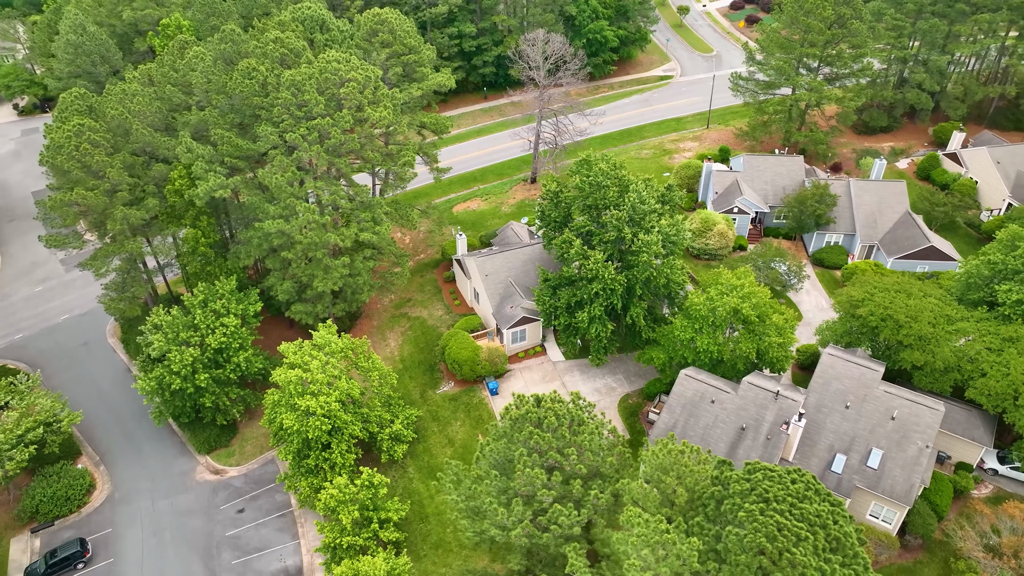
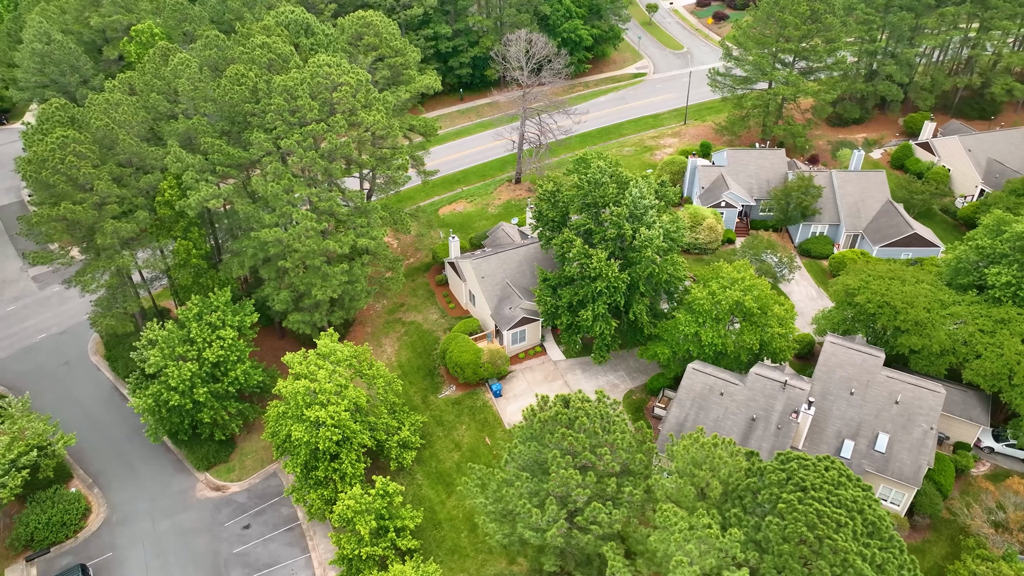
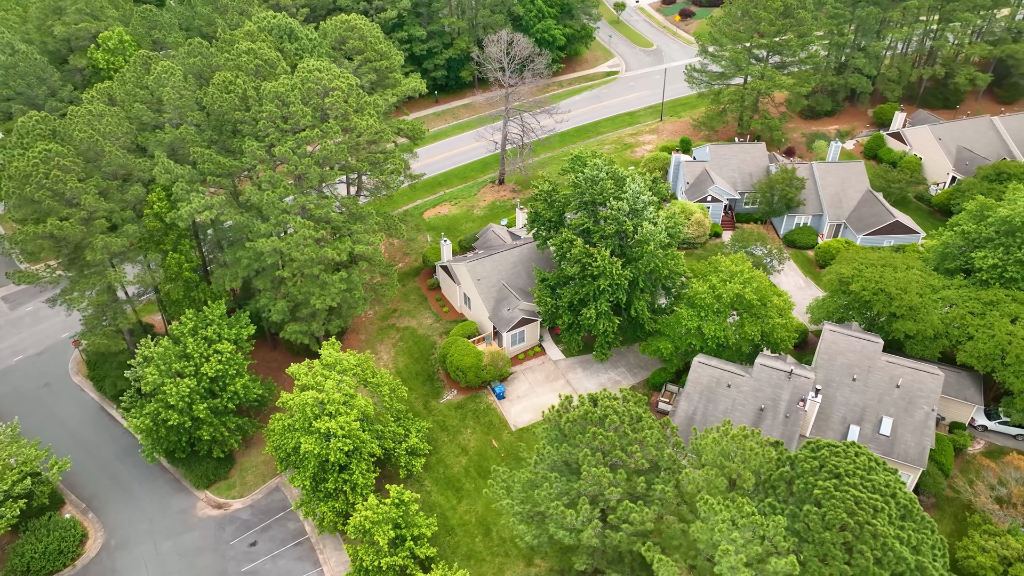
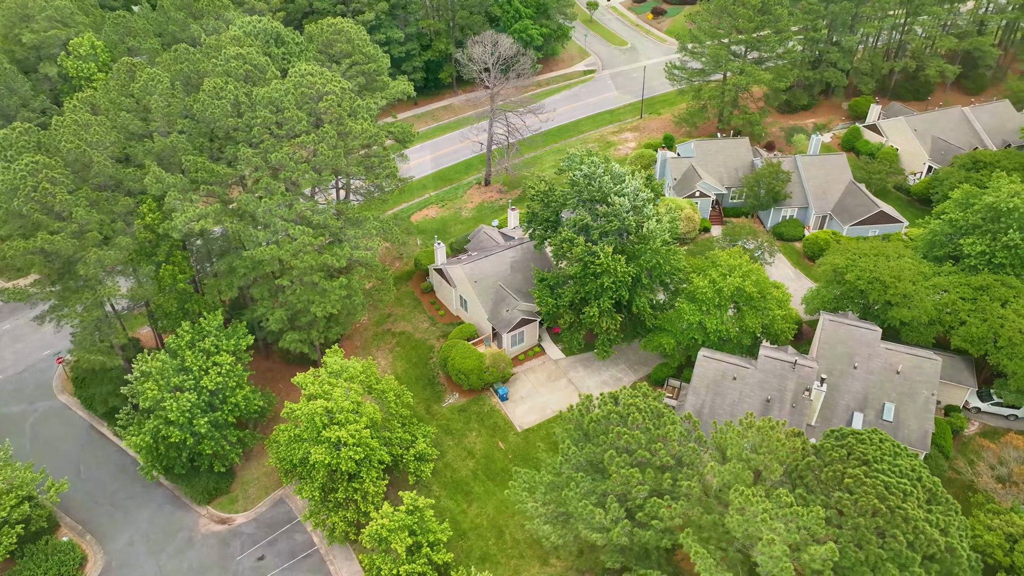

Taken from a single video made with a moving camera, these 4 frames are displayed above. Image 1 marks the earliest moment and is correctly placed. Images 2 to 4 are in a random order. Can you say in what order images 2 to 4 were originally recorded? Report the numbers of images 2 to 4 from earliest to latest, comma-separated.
2, 3, 4
